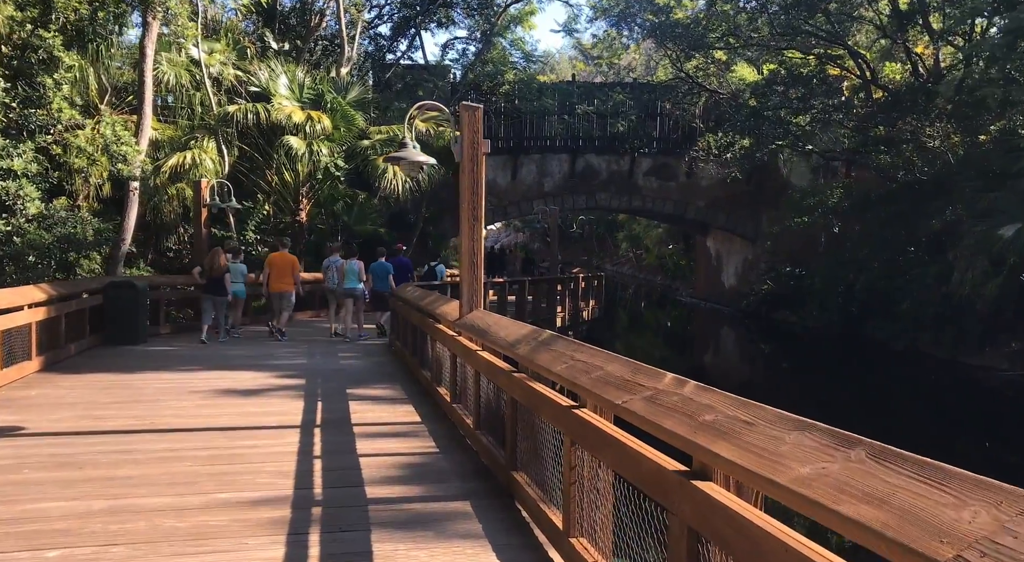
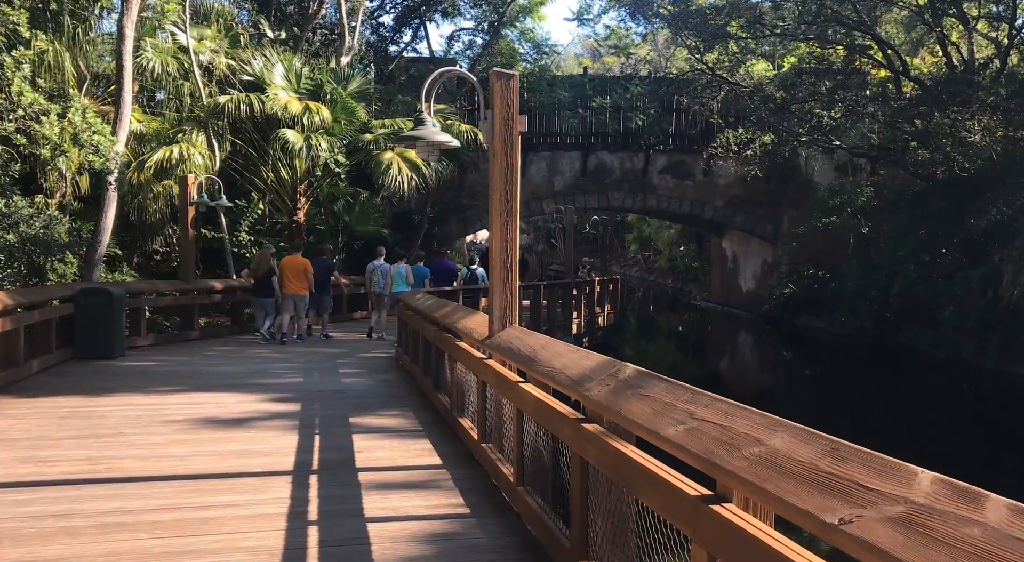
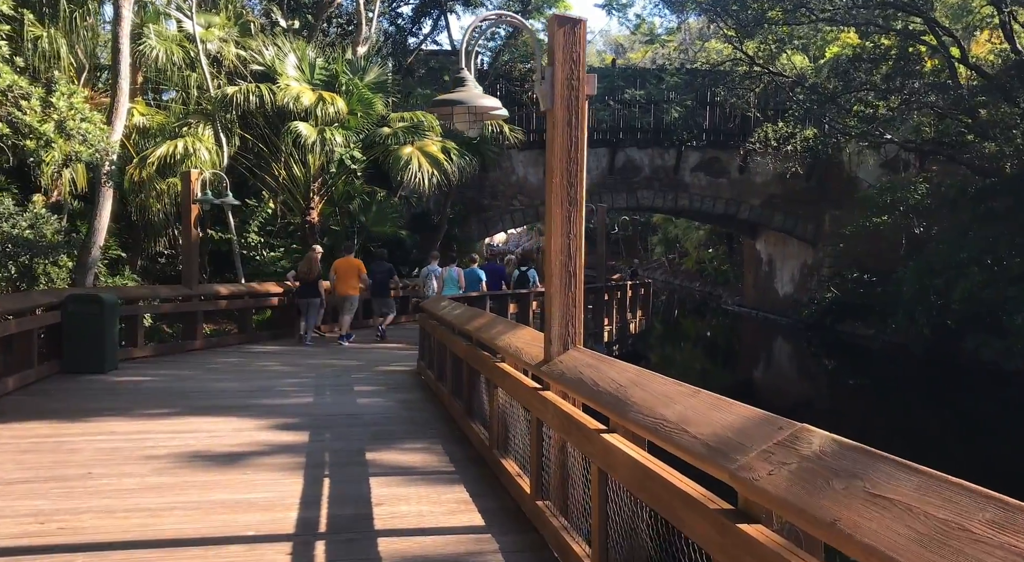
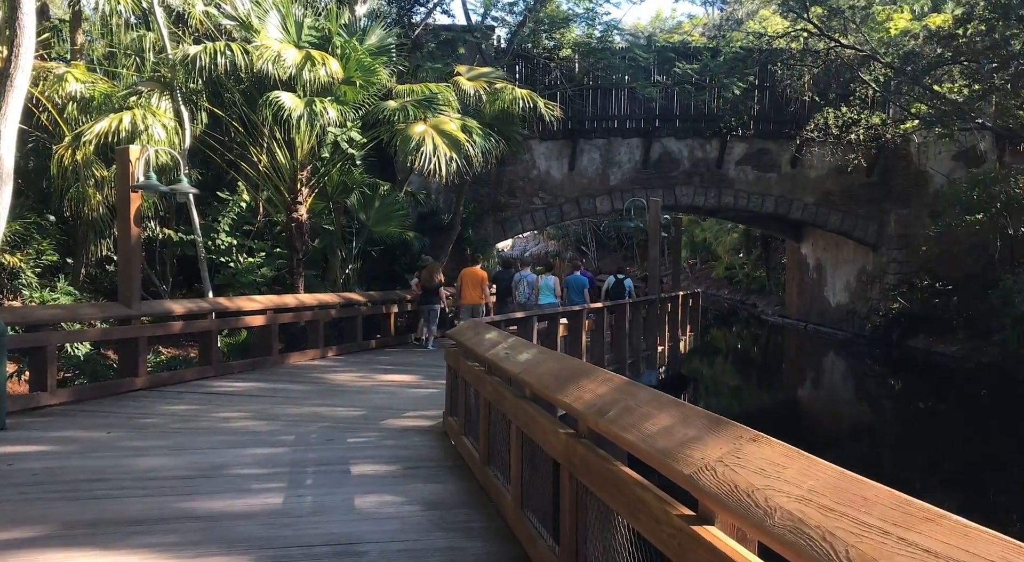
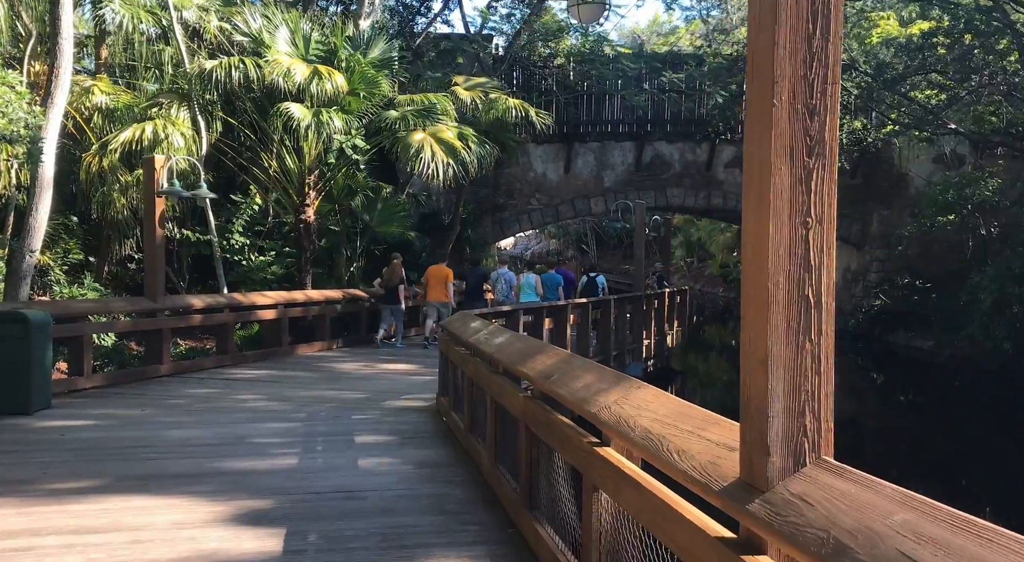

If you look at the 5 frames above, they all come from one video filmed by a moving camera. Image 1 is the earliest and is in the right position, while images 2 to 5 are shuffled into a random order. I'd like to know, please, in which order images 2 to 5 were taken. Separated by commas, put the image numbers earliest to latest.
2, 3, 5, 4
